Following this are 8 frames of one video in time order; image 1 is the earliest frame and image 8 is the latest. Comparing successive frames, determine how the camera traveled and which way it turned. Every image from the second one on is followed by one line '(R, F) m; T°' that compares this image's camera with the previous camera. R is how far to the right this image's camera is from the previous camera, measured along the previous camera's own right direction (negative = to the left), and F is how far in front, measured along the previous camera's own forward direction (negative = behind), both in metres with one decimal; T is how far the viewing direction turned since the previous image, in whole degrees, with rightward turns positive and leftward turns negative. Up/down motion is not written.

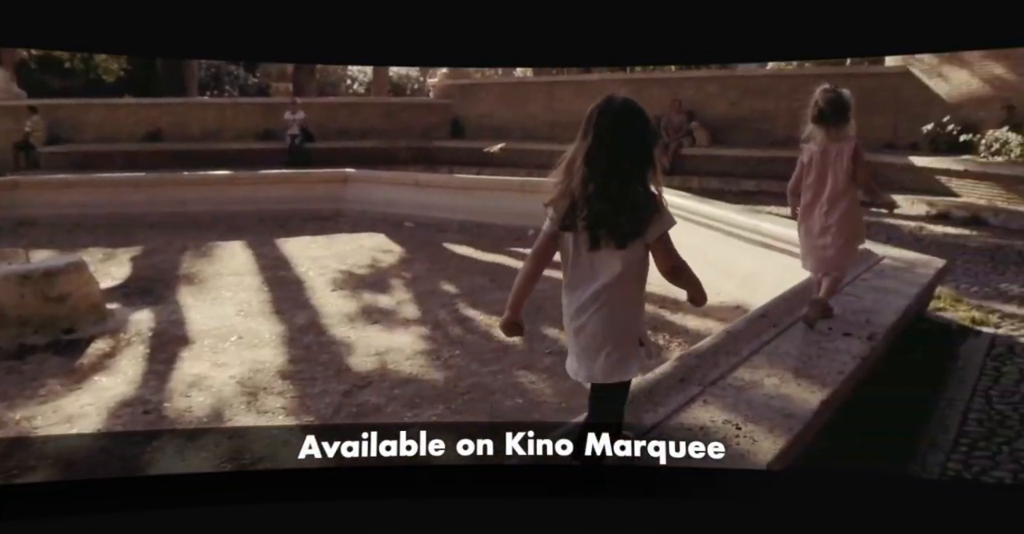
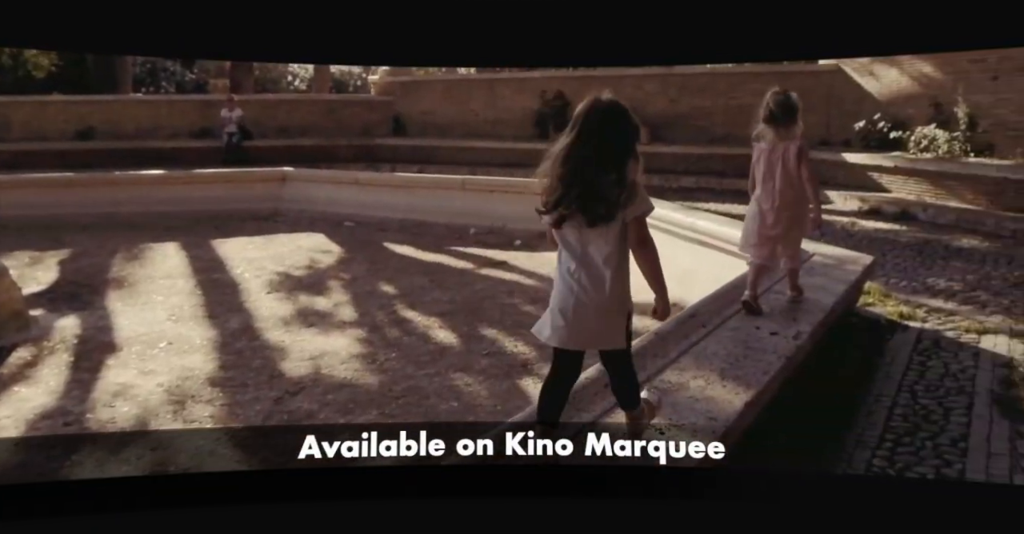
(+0.1, 0.0) m; +4°
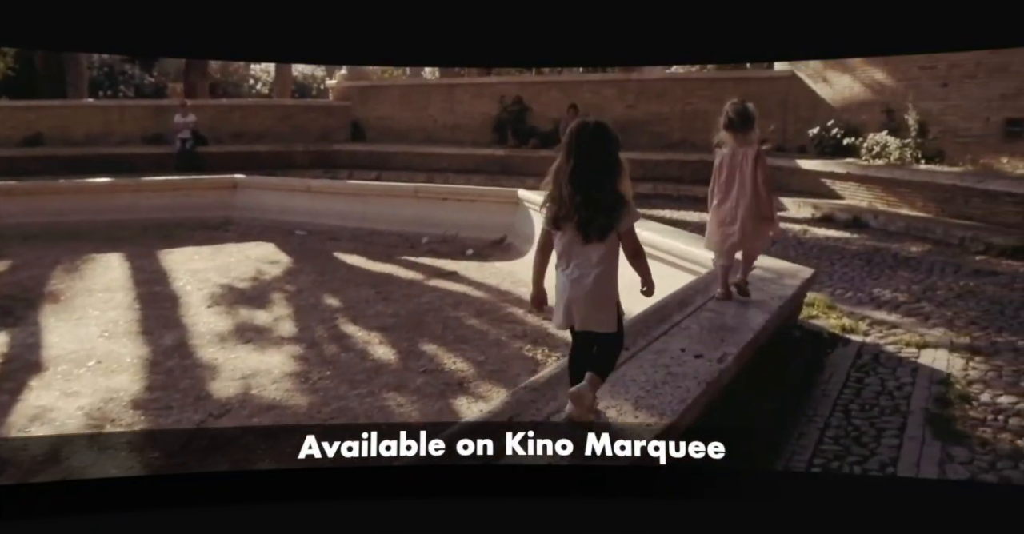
(+0.2, +0.1) m; +2°
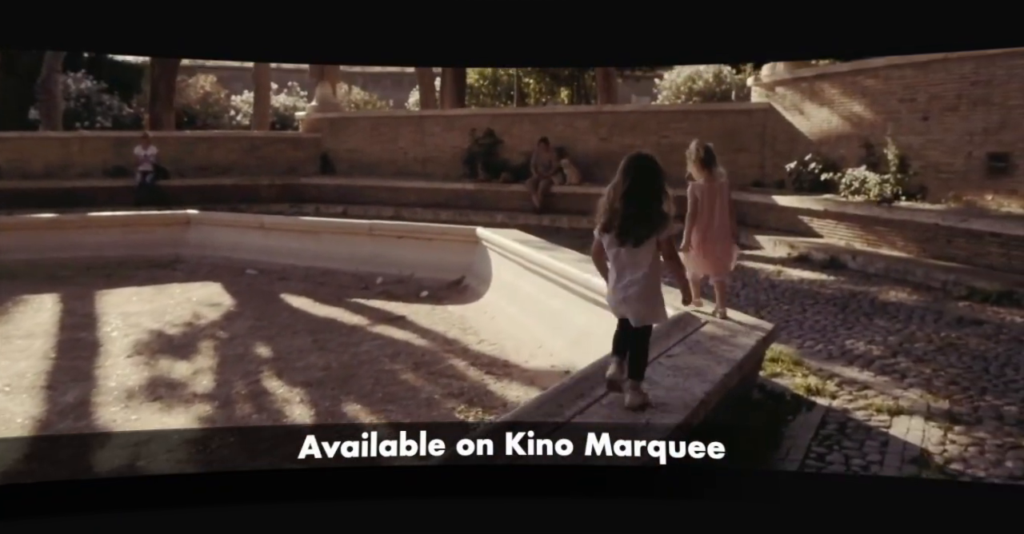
(+0.3, +0.3) m; 0°
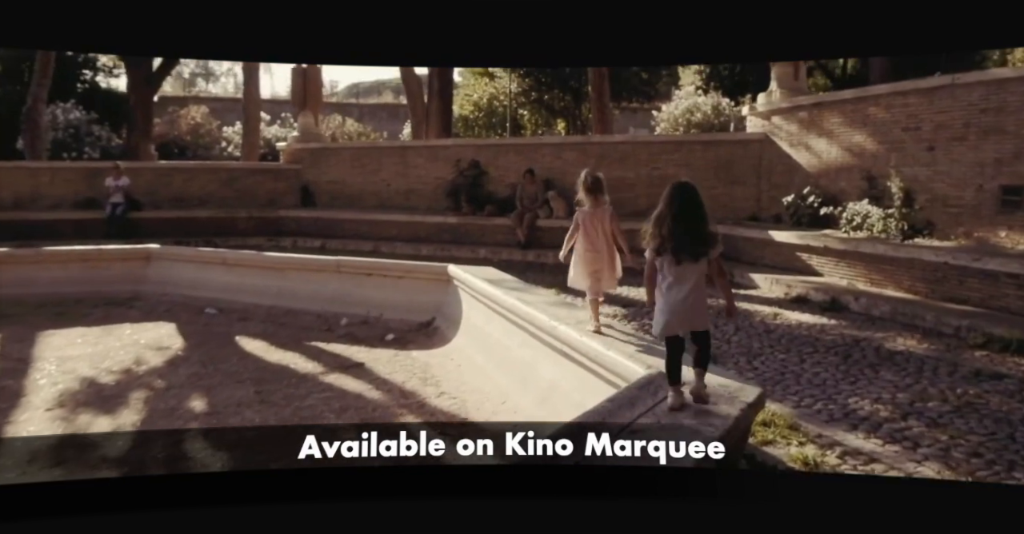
(+0.2, +0.4) m; 0°
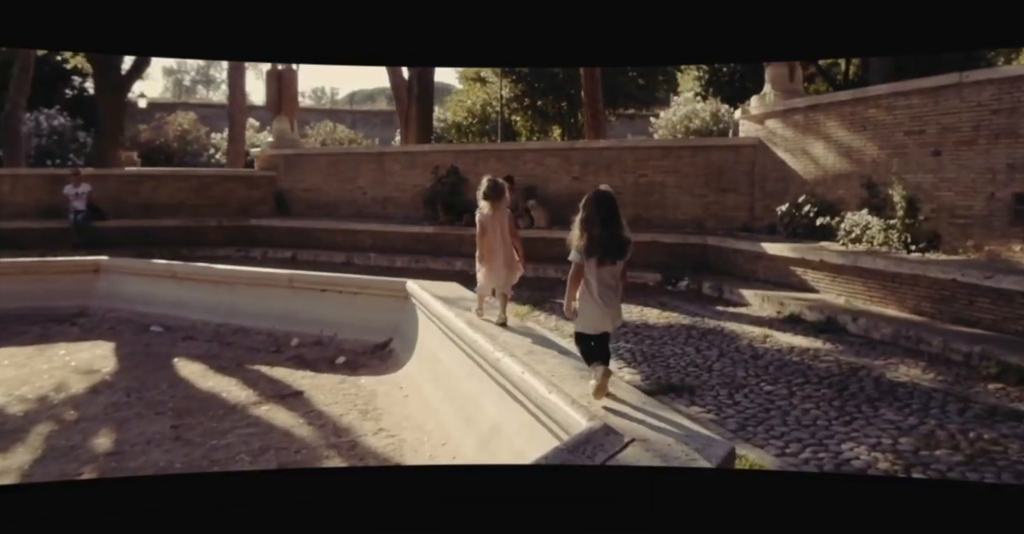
(+0.3, +0.4) m; 0°
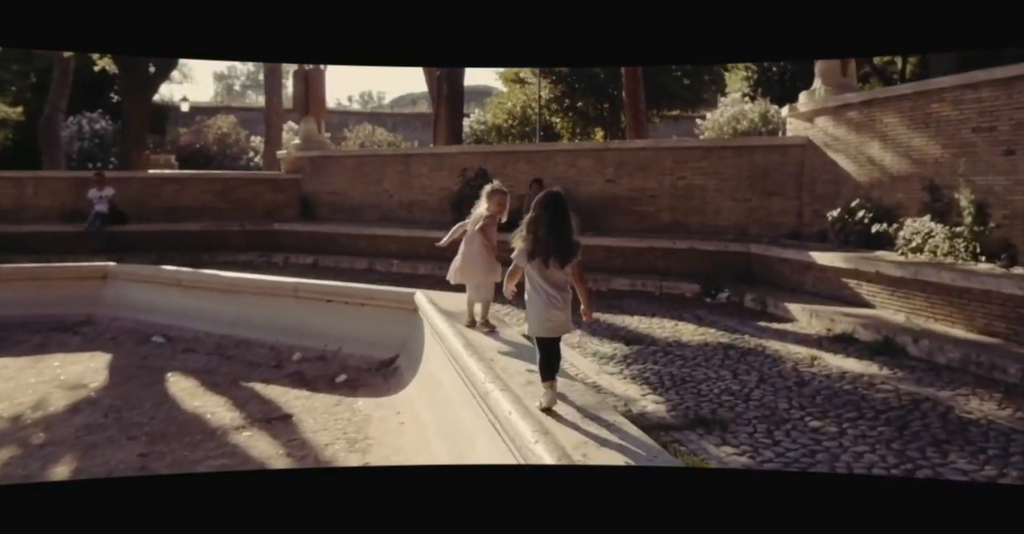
(+0.2, +0.4) m; -4°
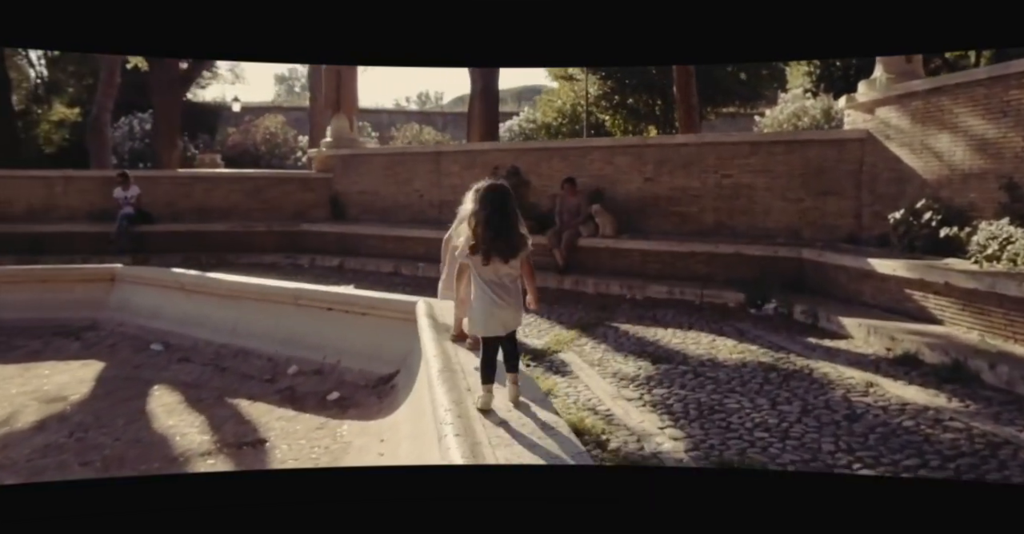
(+0.3, +0.4) m; -5°
